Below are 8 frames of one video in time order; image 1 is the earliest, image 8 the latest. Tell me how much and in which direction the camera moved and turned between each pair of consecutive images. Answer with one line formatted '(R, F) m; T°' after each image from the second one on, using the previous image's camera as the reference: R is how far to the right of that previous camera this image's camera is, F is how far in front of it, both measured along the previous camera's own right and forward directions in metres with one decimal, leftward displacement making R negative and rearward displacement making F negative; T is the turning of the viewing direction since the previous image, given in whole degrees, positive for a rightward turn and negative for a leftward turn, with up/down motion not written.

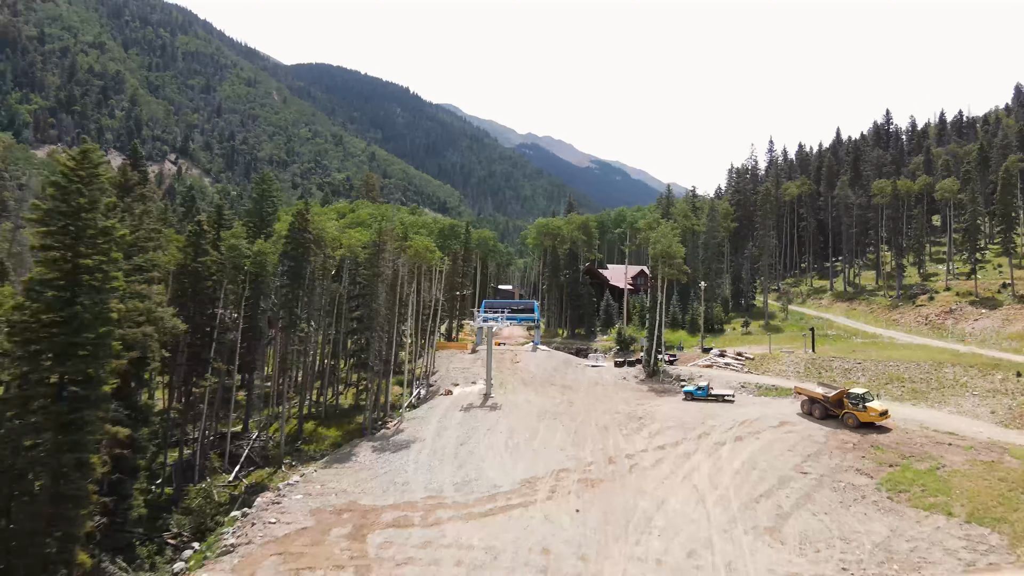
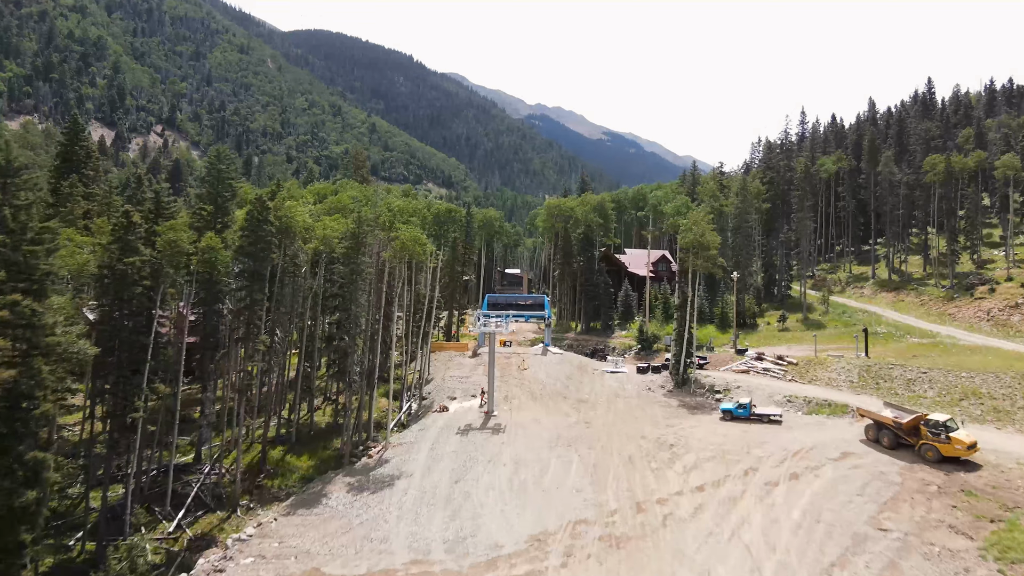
(+0.1, +7.6) m; 0°
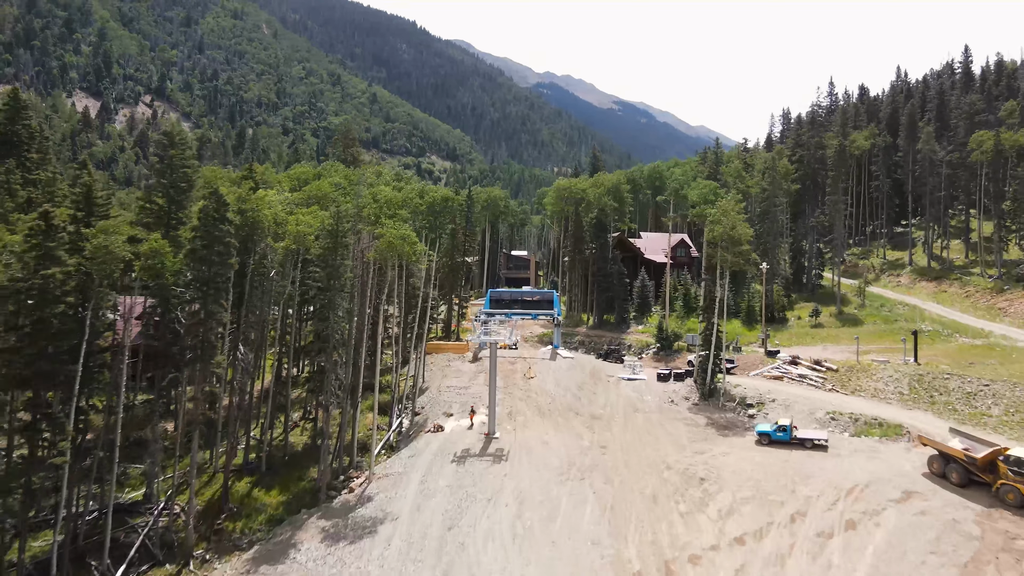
(+0.1, +5.6) m; 0°
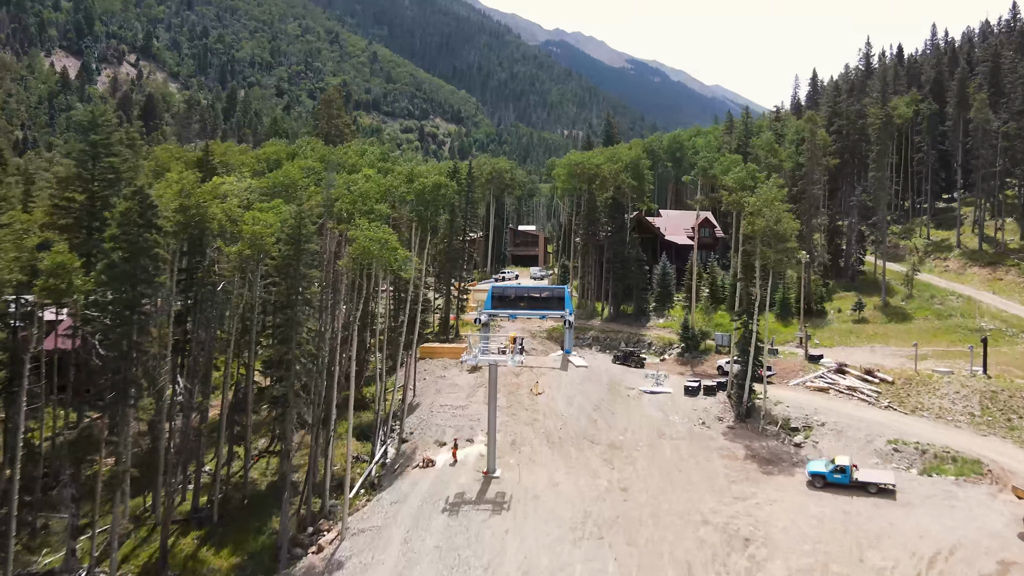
(+0.1, +6.1) m; 0°
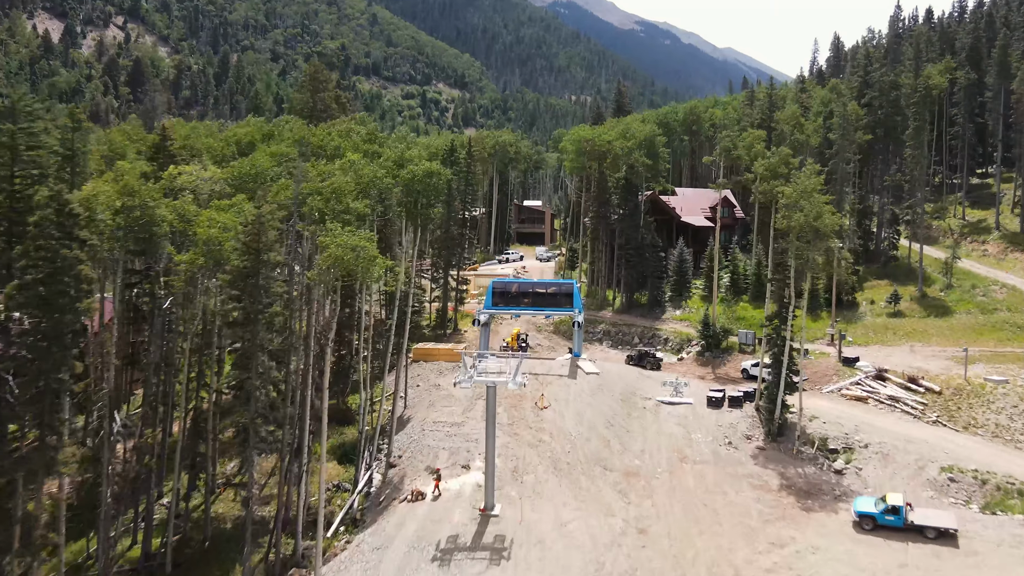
(+0.1, +4.2) m; 0°
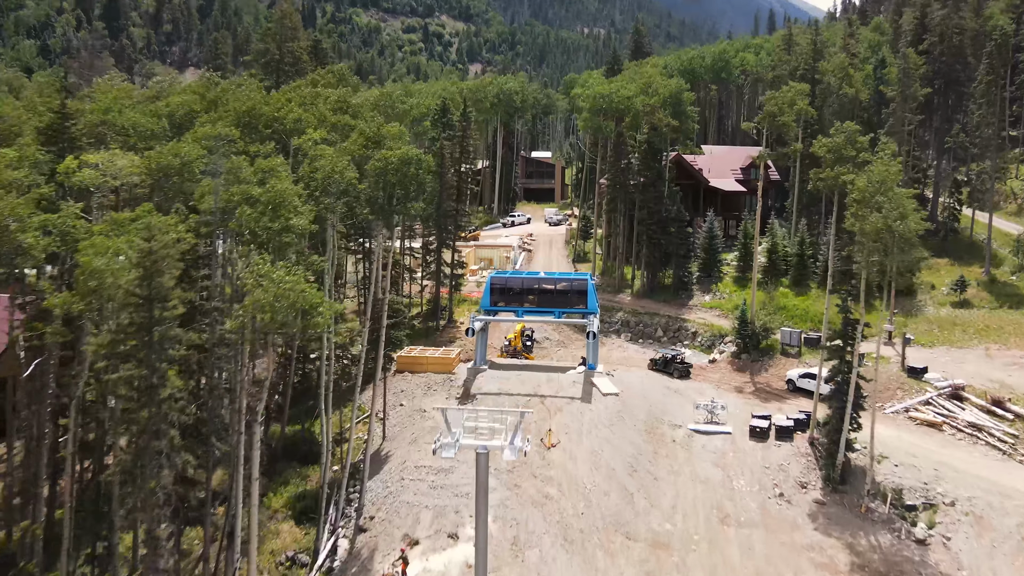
(+0.2, +6.4) m; -1°
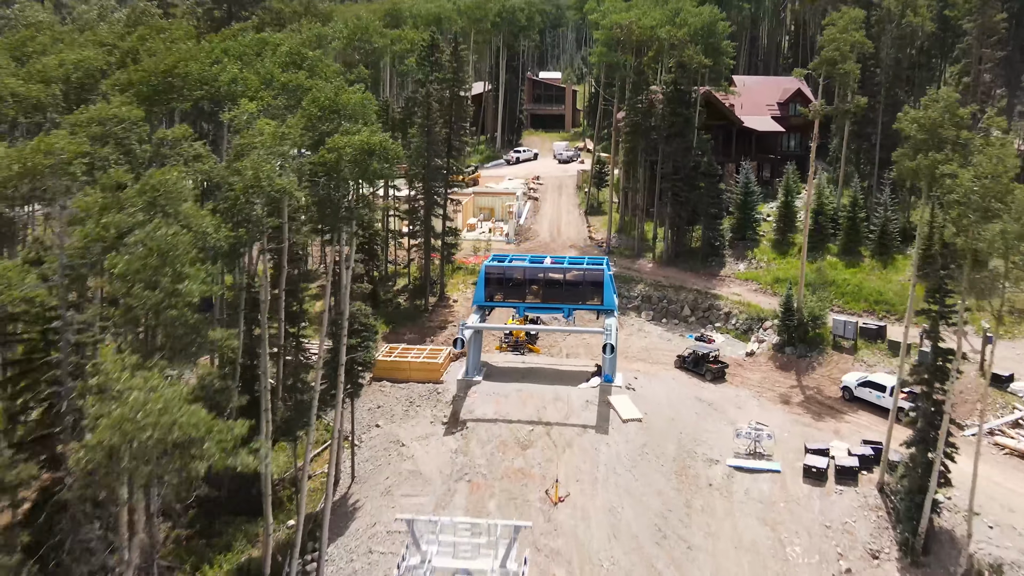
(+0.2, +5.9) m; 0°
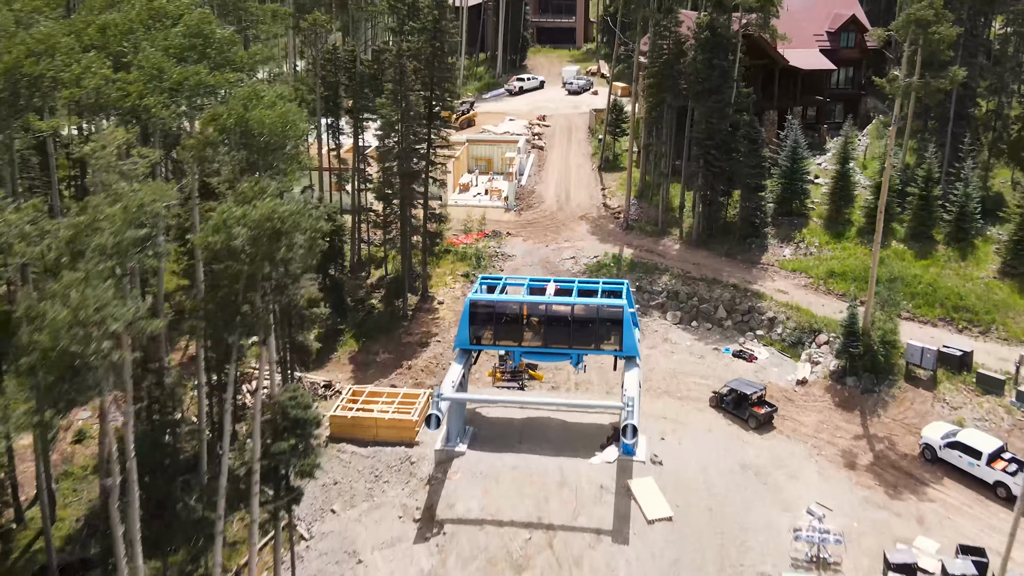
(+0.3, +6.1) m; 0°
